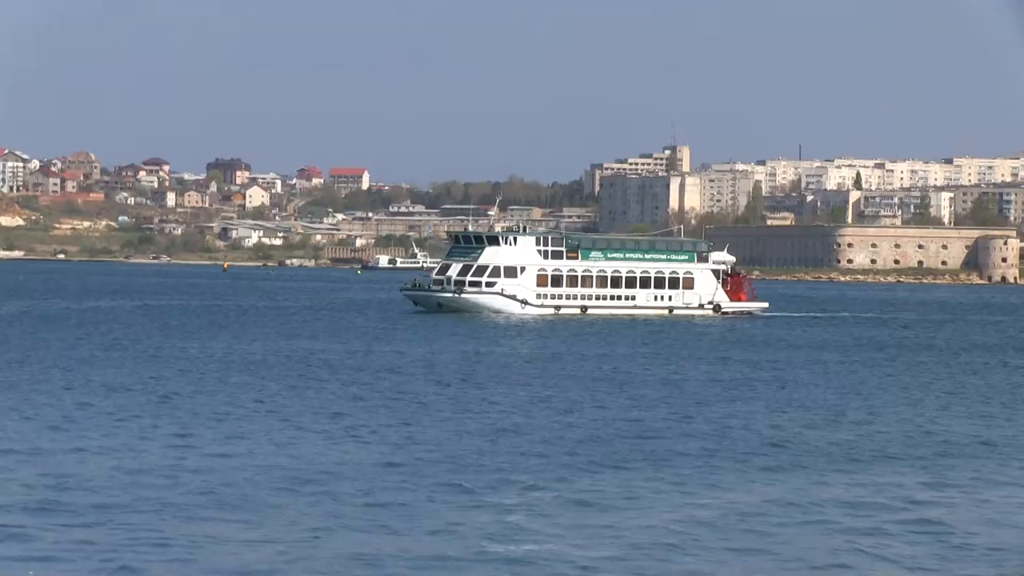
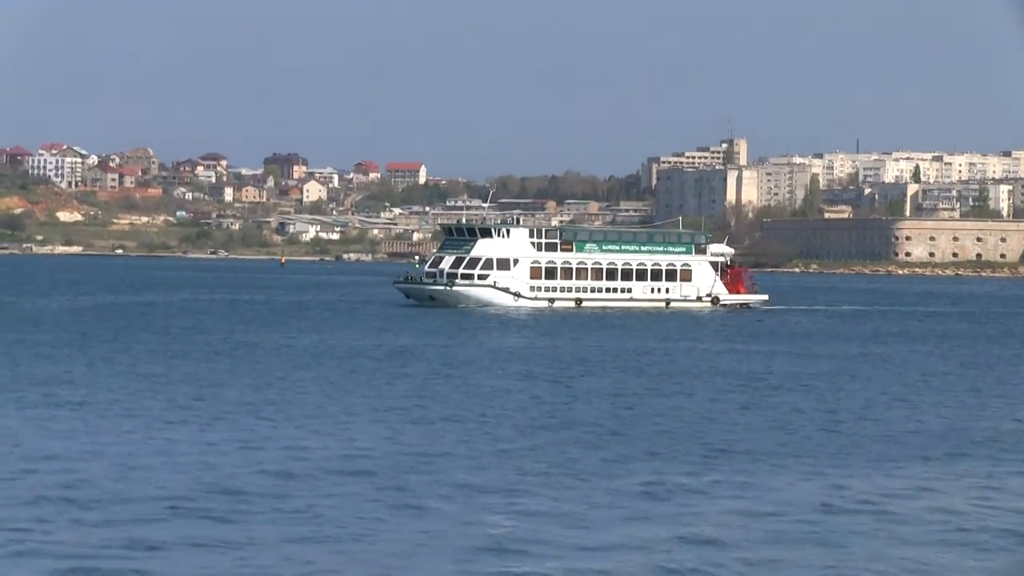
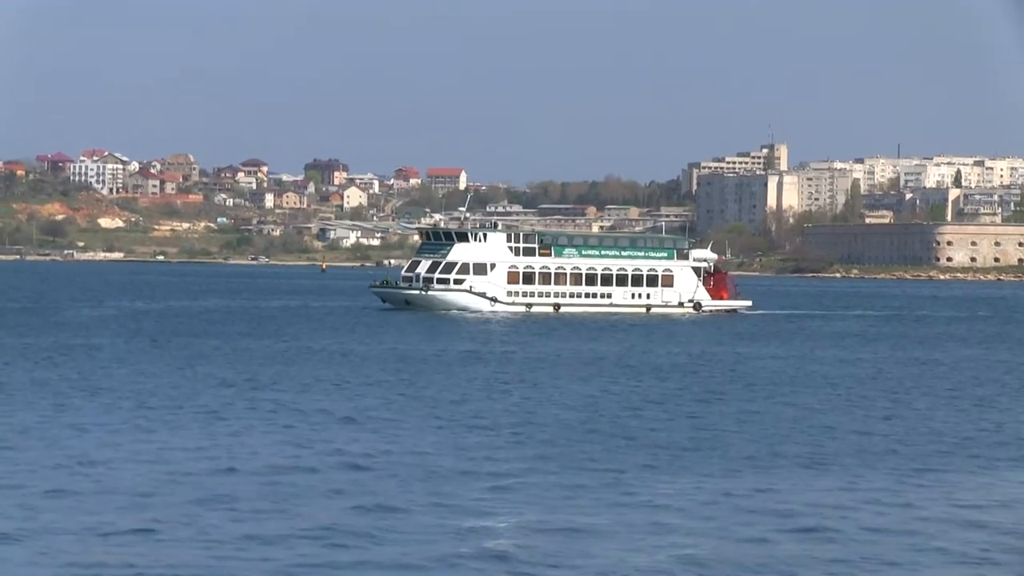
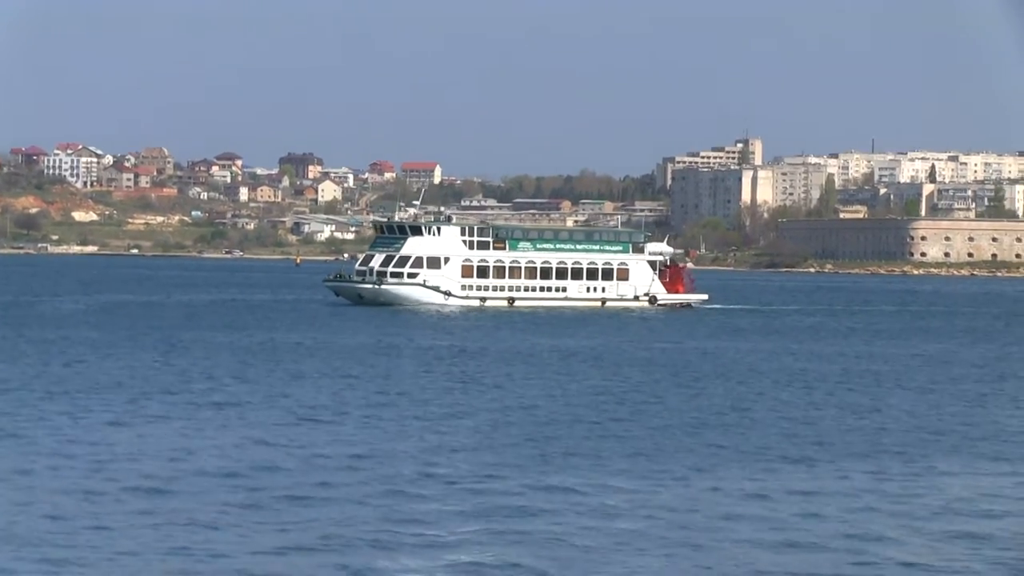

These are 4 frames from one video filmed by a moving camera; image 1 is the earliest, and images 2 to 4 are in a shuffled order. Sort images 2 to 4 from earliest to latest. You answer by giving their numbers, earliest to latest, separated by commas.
2, 3, 4
